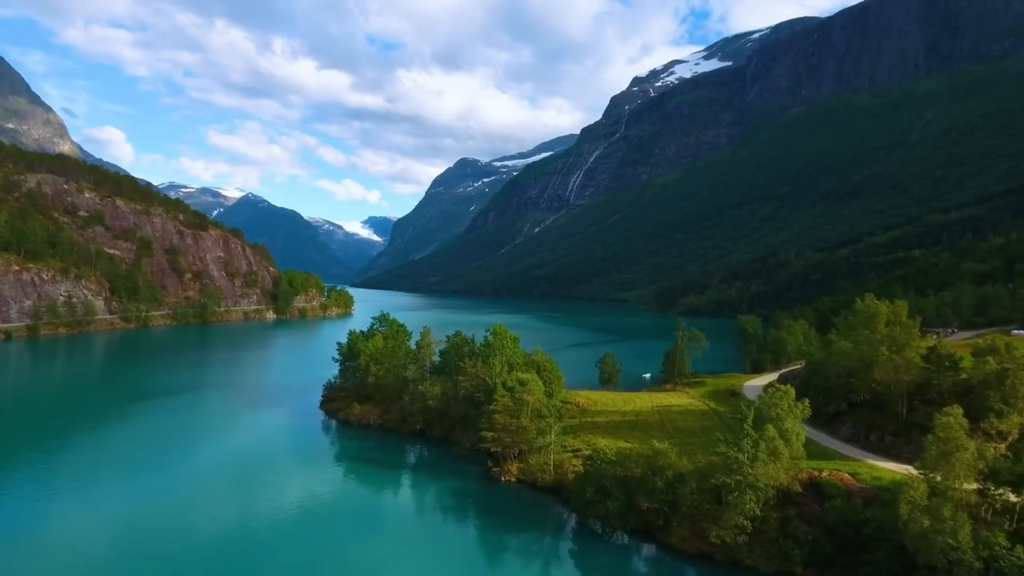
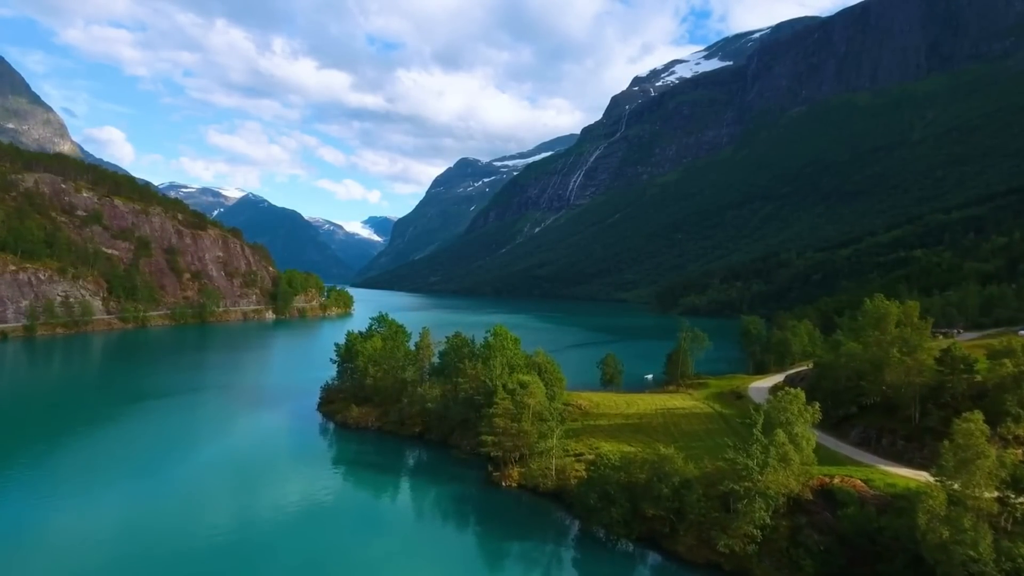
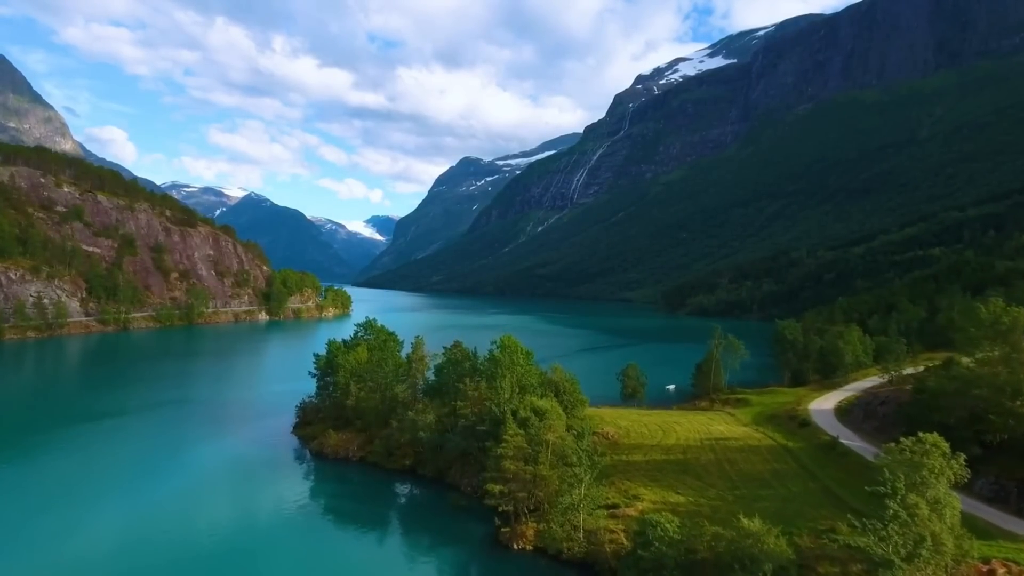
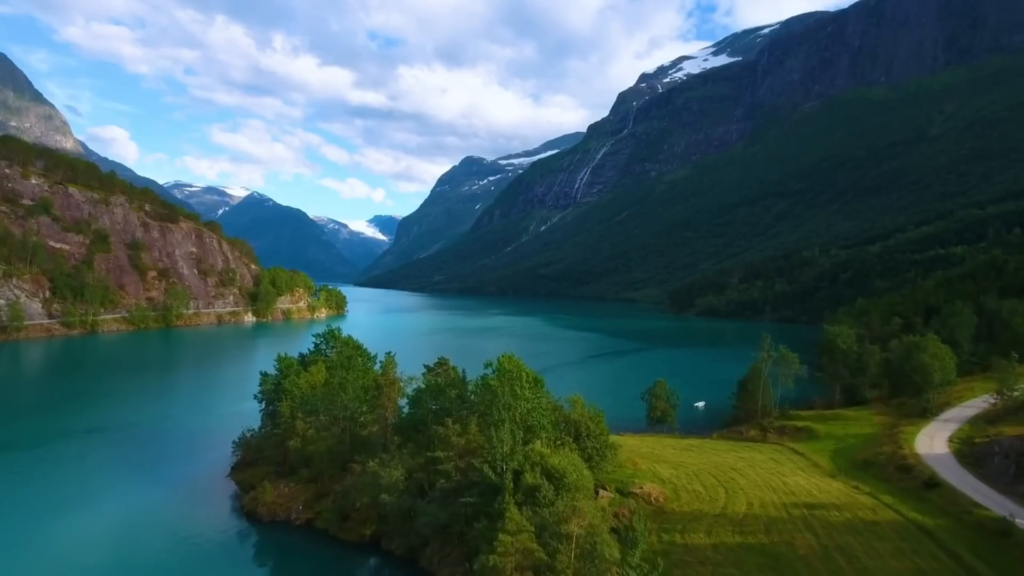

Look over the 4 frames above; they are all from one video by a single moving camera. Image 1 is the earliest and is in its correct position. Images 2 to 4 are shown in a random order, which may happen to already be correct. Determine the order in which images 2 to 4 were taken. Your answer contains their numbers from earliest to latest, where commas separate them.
2, 3, 4
